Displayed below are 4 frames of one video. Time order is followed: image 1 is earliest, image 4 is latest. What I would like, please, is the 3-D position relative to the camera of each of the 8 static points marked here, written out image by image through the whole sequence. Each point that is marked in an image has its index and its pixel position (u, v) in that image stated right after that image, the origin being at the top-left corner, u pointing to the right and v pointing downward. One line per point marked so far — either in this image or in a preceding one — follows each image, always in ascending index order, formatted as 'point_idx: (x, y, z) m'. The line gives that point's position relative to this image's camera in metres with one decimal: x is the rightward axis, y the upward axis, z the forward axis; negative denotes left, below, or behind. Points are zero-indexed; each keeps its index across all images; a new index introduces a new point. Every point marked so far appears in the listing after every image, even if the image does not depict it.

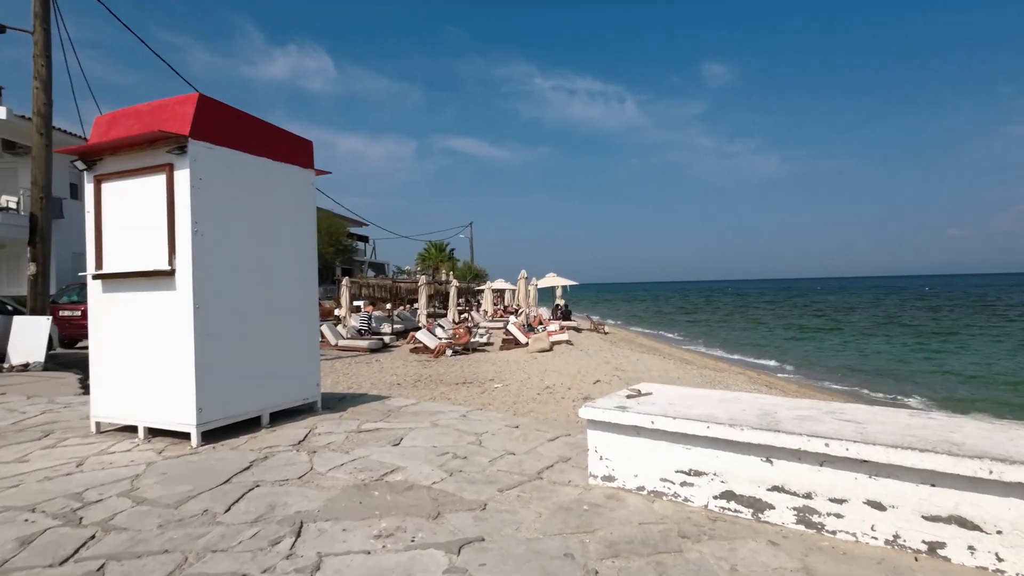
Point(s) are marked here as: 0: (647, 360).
0: (+3.9, -2.0, +15.8) m
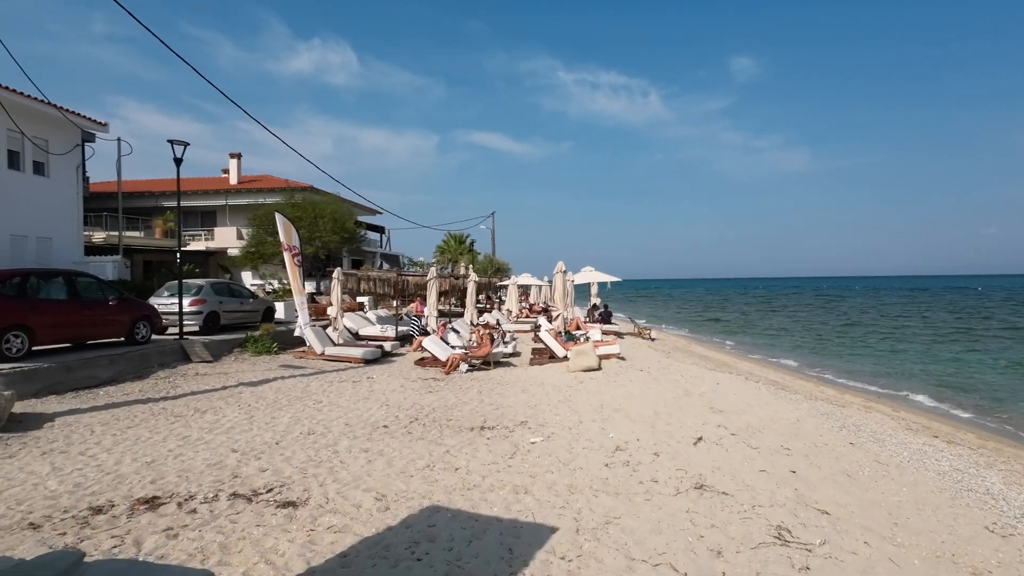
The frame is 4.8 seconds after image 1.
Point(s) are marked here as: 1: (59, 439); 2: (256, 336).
0: (+4.6, -2.0, +11.6) m
1: (-6.1, -2.0, +7.5) m
2: (-6.9, -1.3, +15.0) m
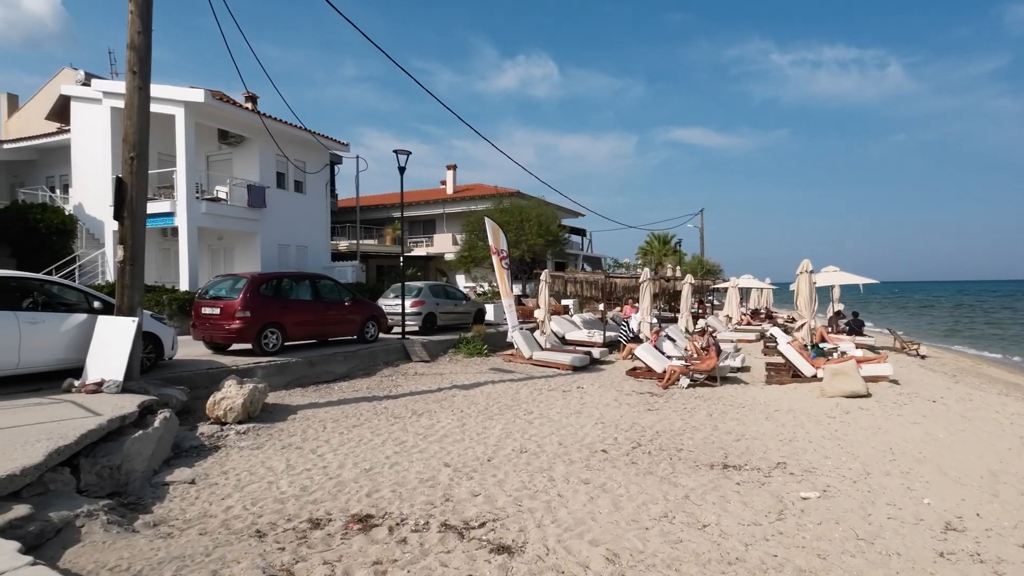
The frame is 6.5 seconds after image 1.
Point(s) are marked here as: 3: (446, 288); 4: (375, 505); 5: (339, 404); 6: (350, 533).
0: (+8.4, -2.1, +8.0) m
1: (-3.0, -2.0, +7.9) m
2: (-1.2, -1.3, +15.2) m
3: (-2.0, 0.0, +16.9) m
4: (-1.3, -2.1, +5.3) m
5: (-3.0, -2.0, +9.6) m
6: (-1.4, -2.1, +4.7) m
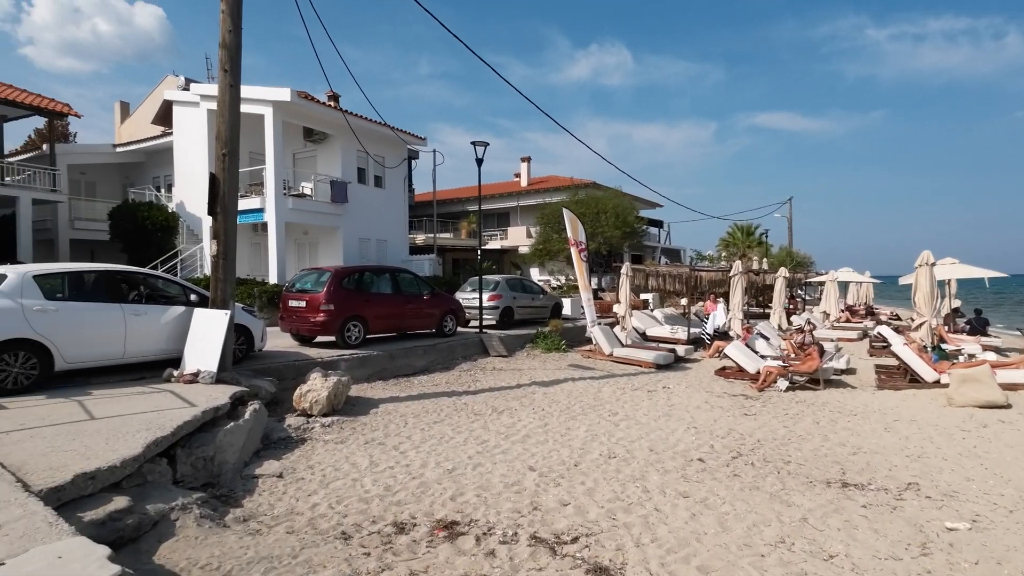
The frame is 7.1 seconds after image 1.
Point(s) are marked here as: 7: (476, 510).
0: (+9.5, -2.0, +6.5) m
1: (-1.9, -2.0, +7.8) m
2: (+0.9, -1.2, +14.8) m
3: (+0.3, +0.2, +16.6) m
4: (-0.5, -2.0, +5.0) m
5: (-1.6, -1.9, +9.6) m
6: (-0.6, -2.0, +4.5) m
7: (-0.3, -2.0, +5.0) m
